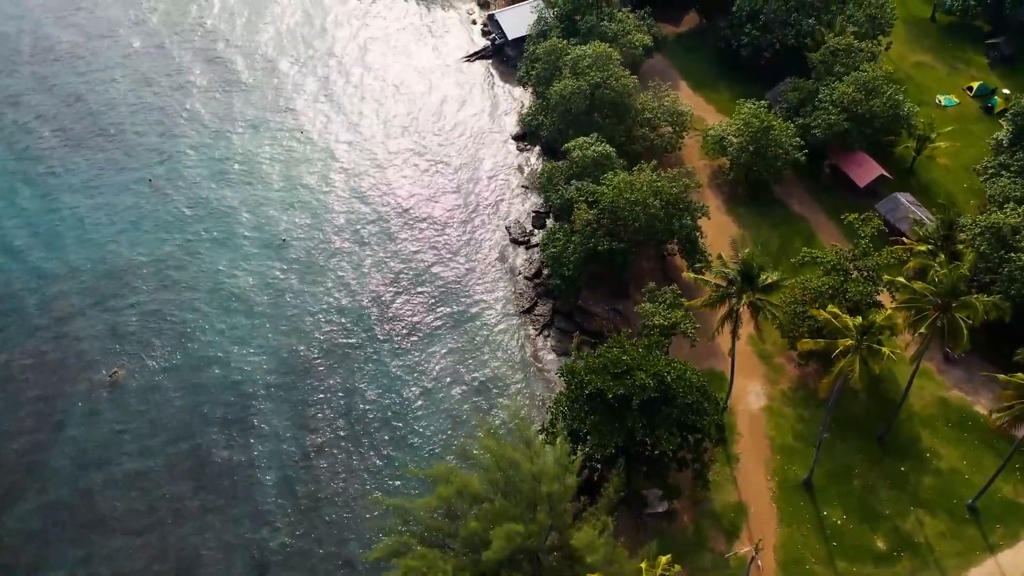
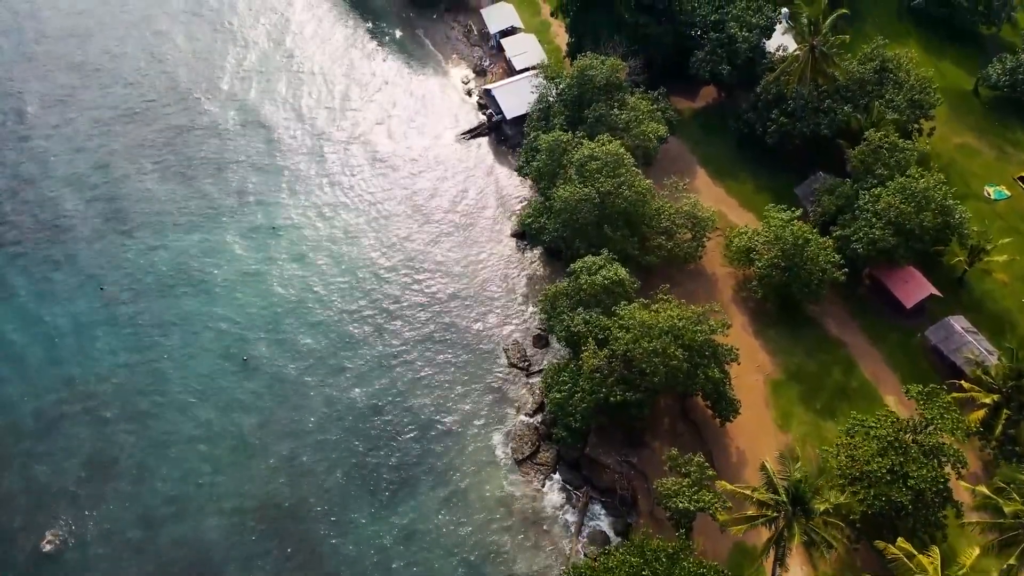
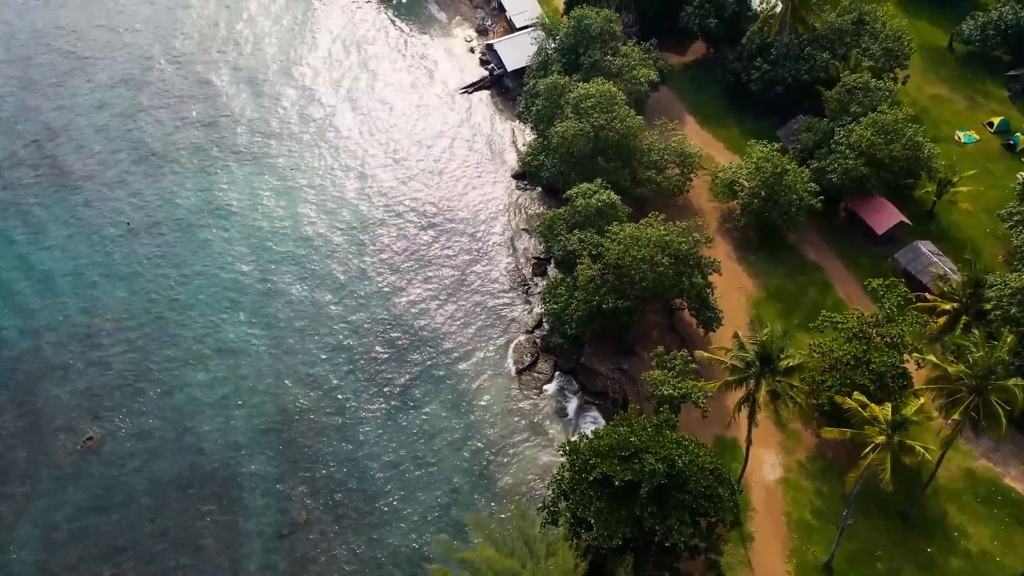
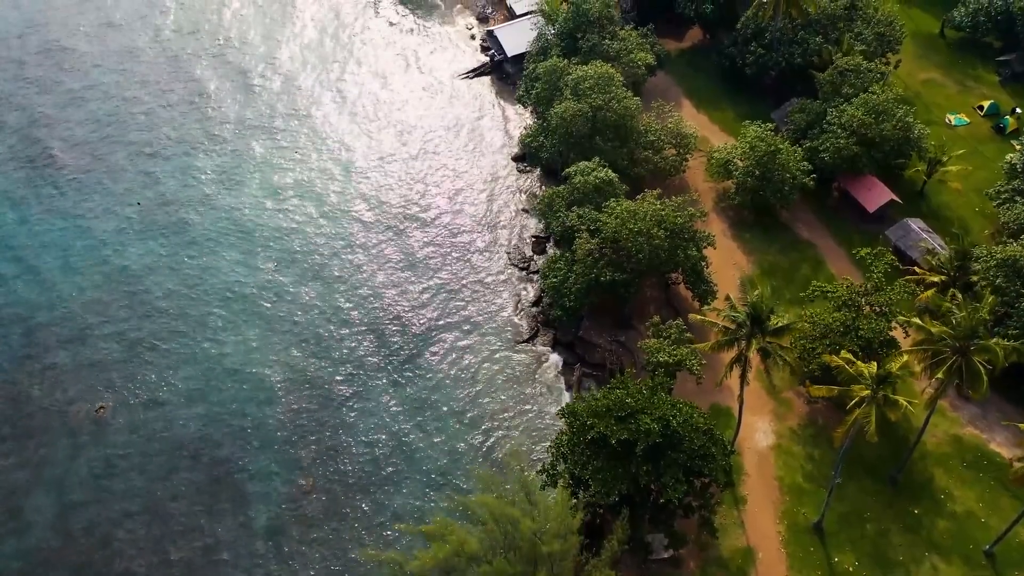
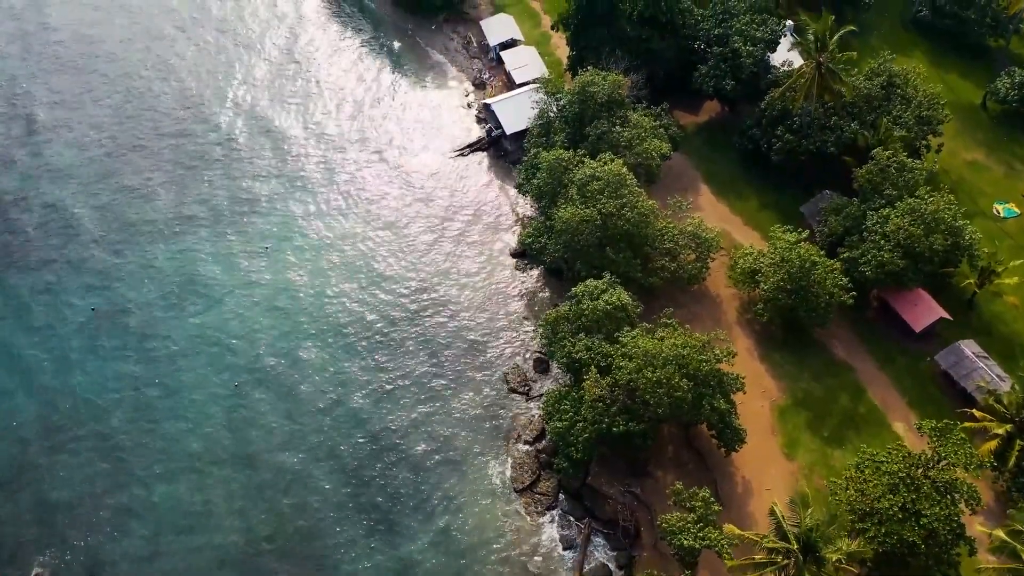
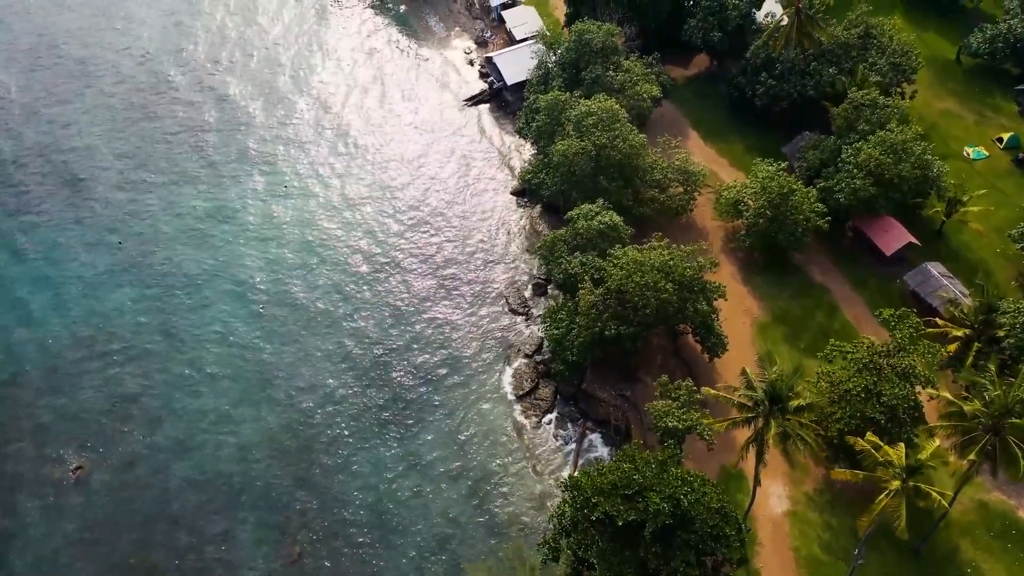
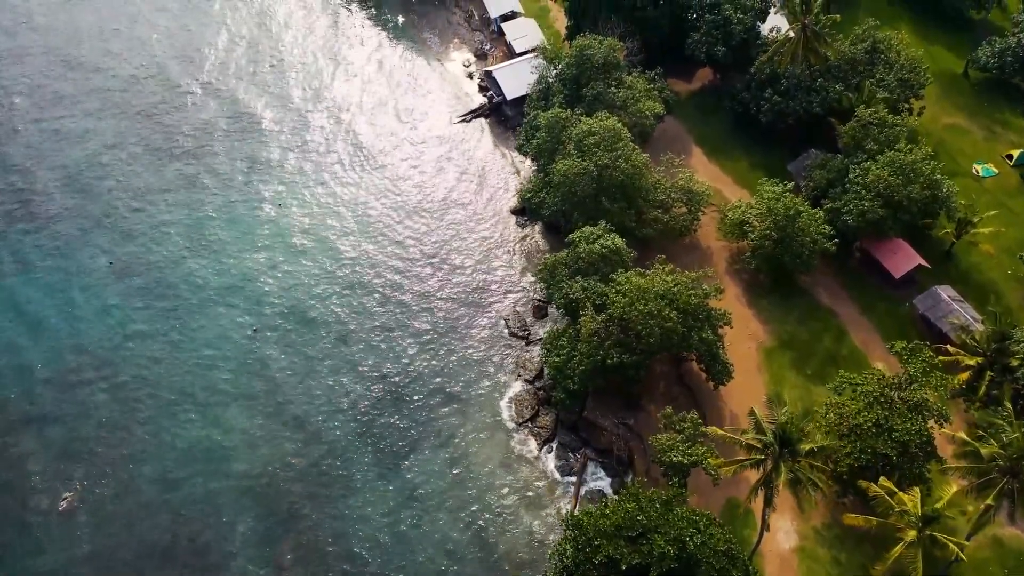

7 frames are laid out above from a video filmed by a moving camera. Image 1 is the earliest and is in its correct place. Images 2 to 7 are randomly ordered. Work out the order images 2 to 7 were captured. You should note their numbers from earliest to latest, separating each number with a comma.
4, 3, 6, 7, 2, 5
